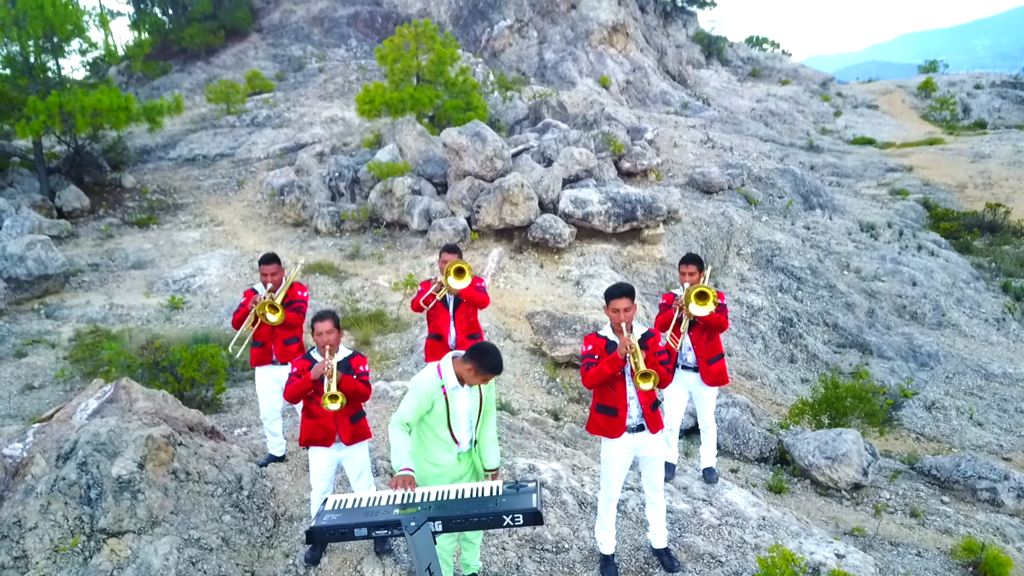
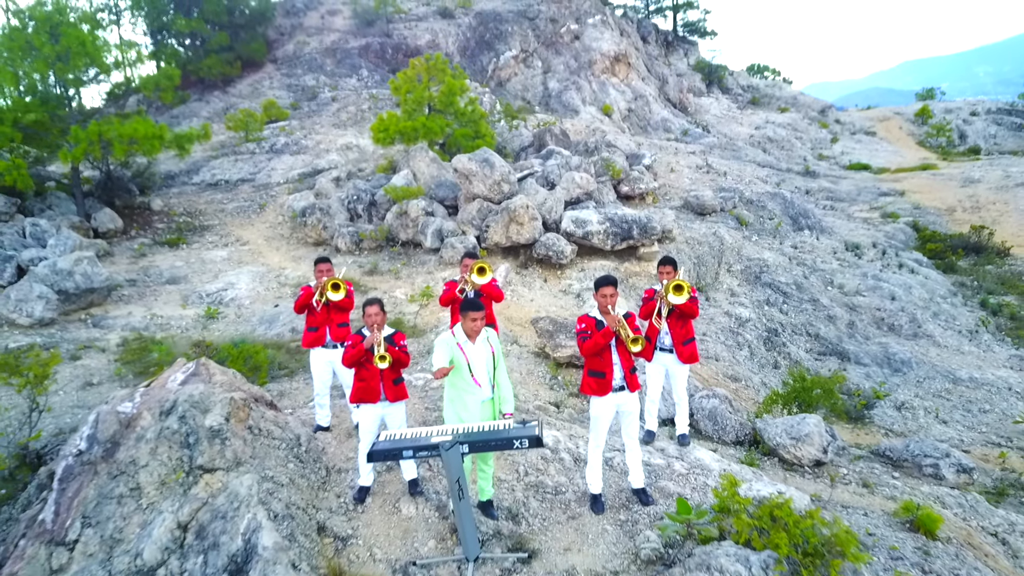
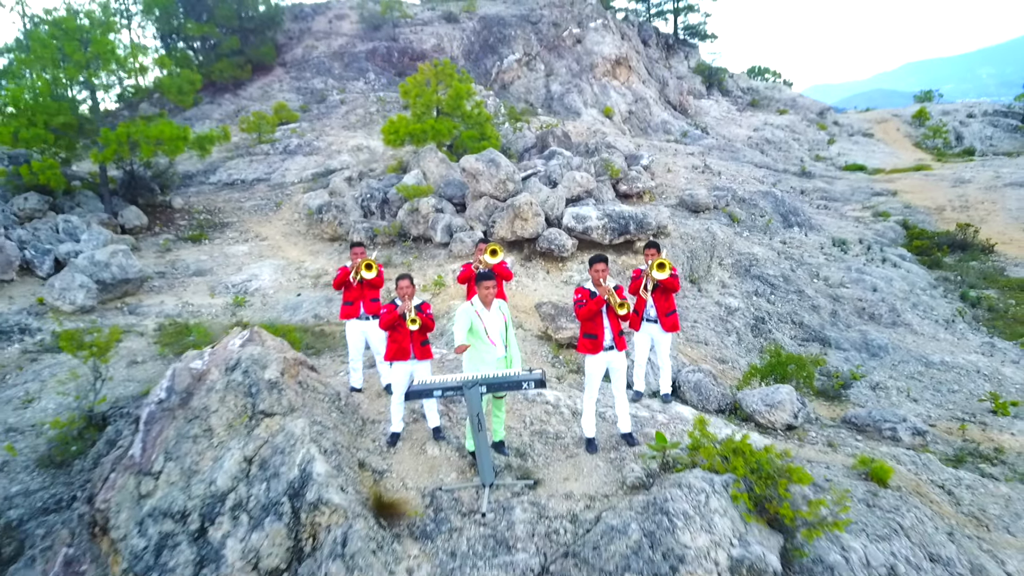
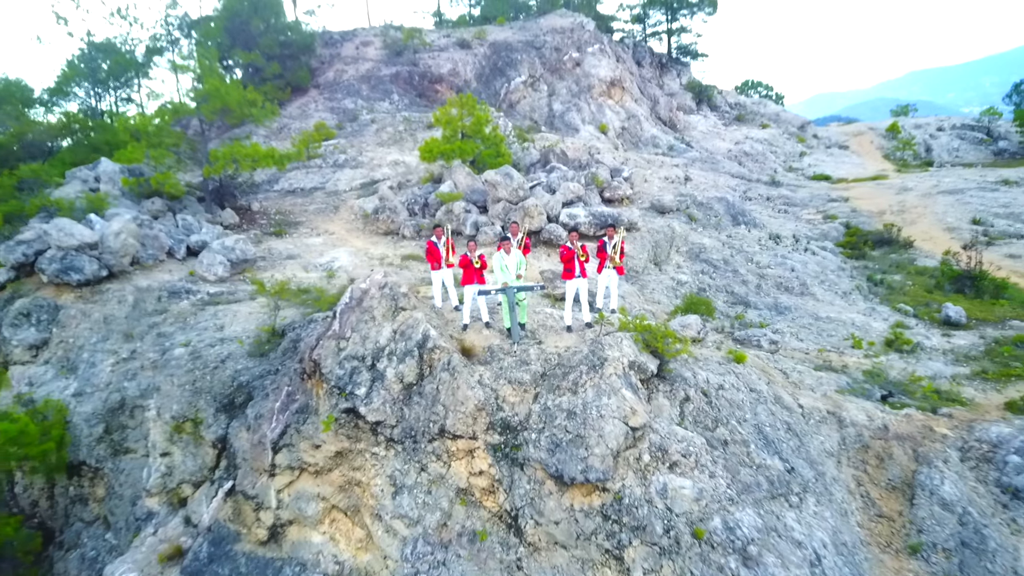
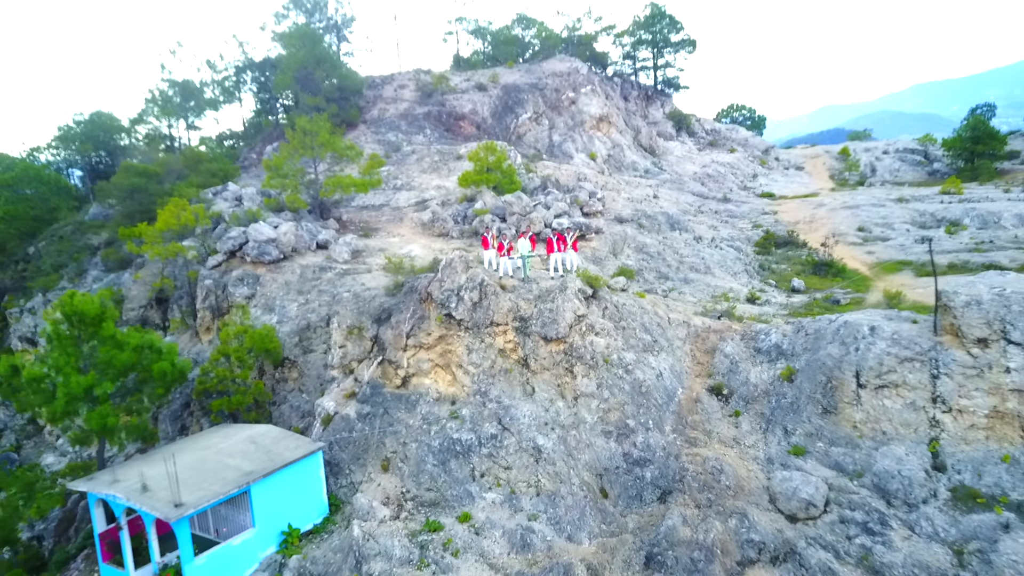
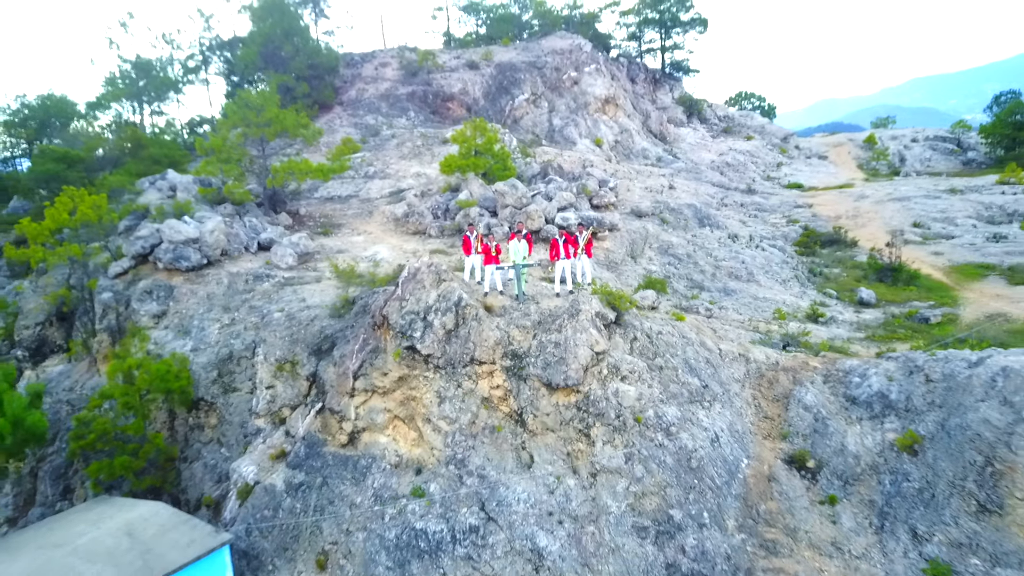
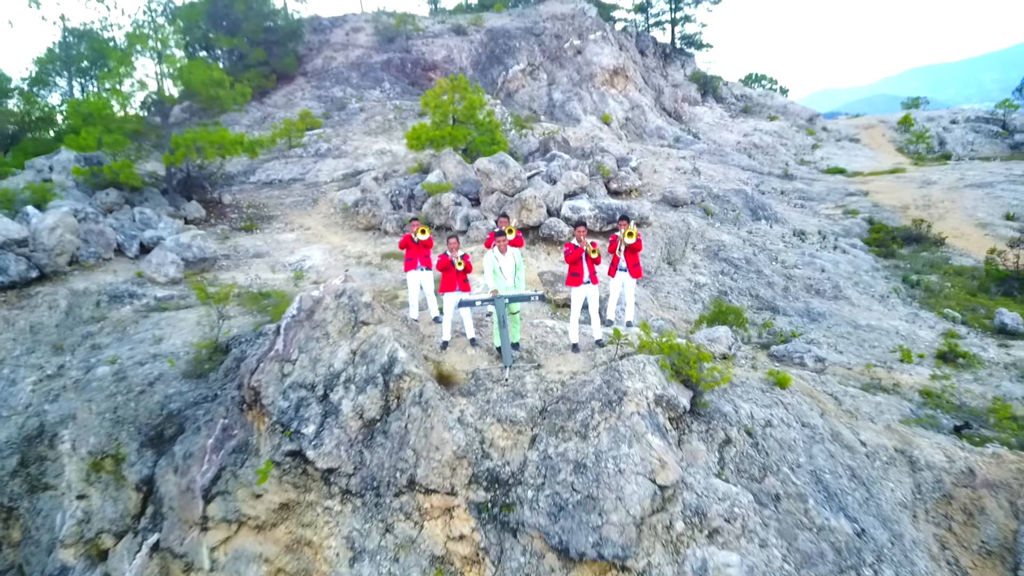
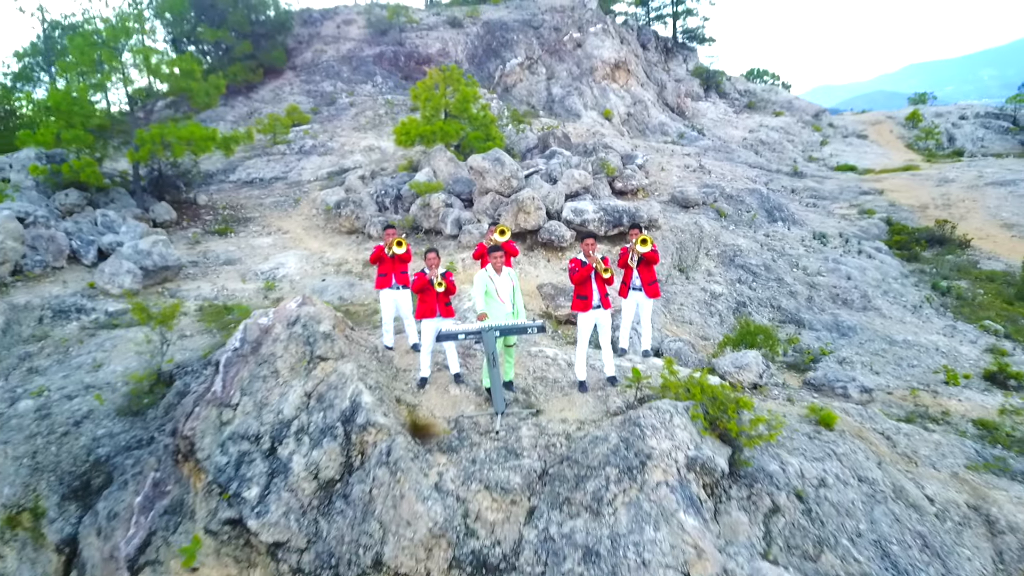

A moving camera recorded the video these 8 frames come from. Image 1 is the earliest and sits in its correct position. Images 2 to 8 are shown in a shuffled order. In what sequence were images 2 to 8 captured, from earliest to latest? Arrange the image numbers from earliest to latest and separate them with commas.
2, 3, 8, 7, 4, 6, 5
